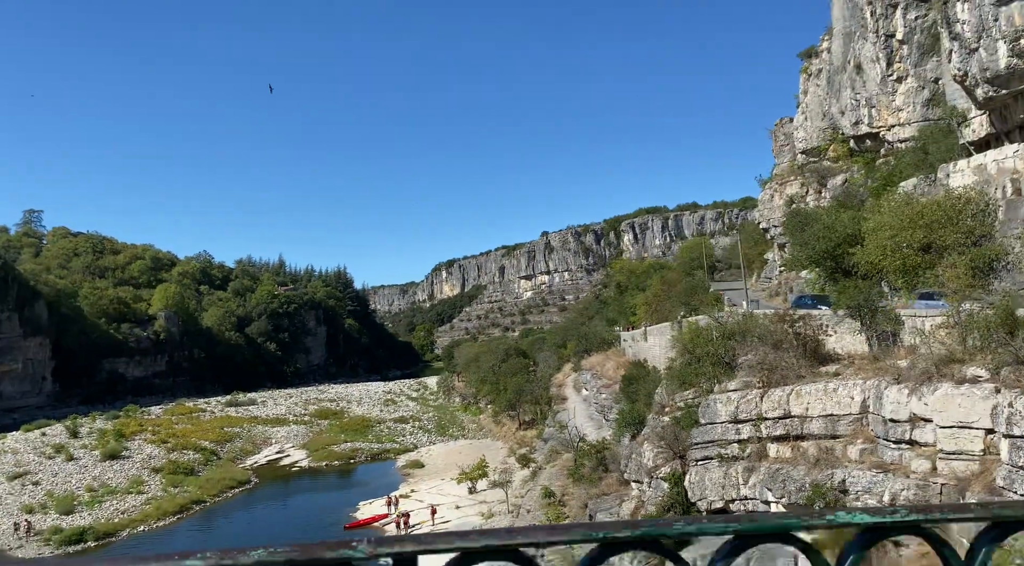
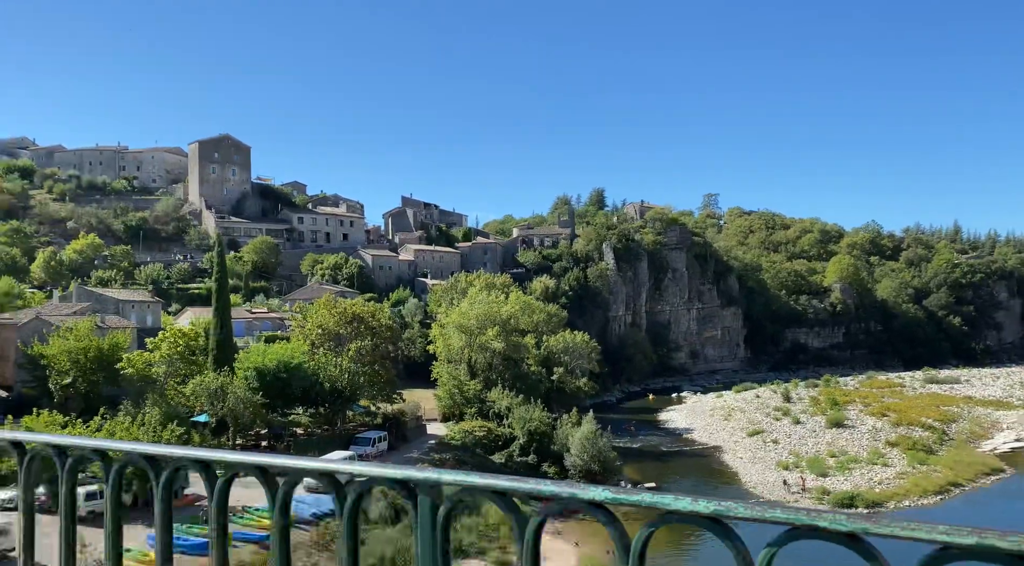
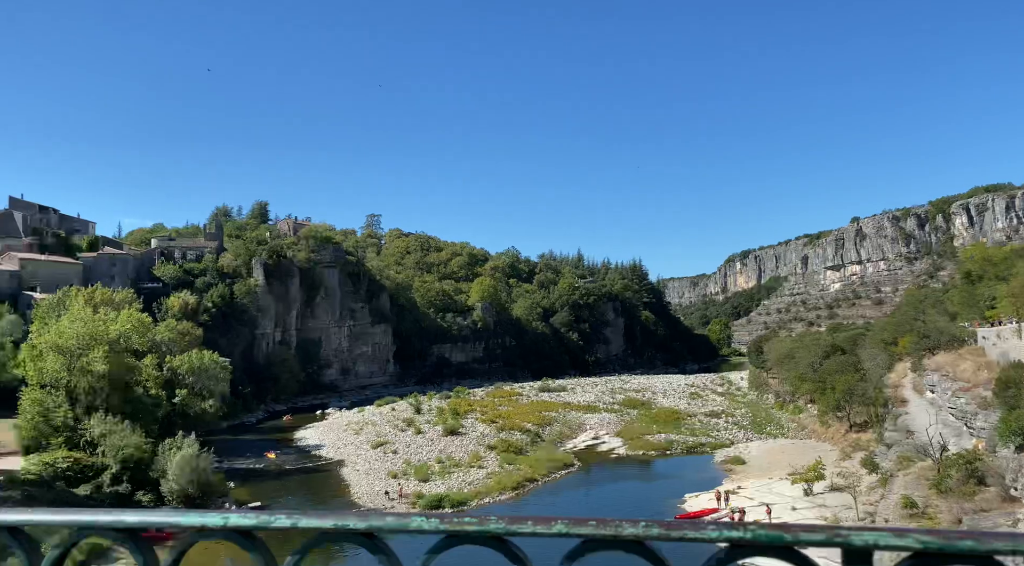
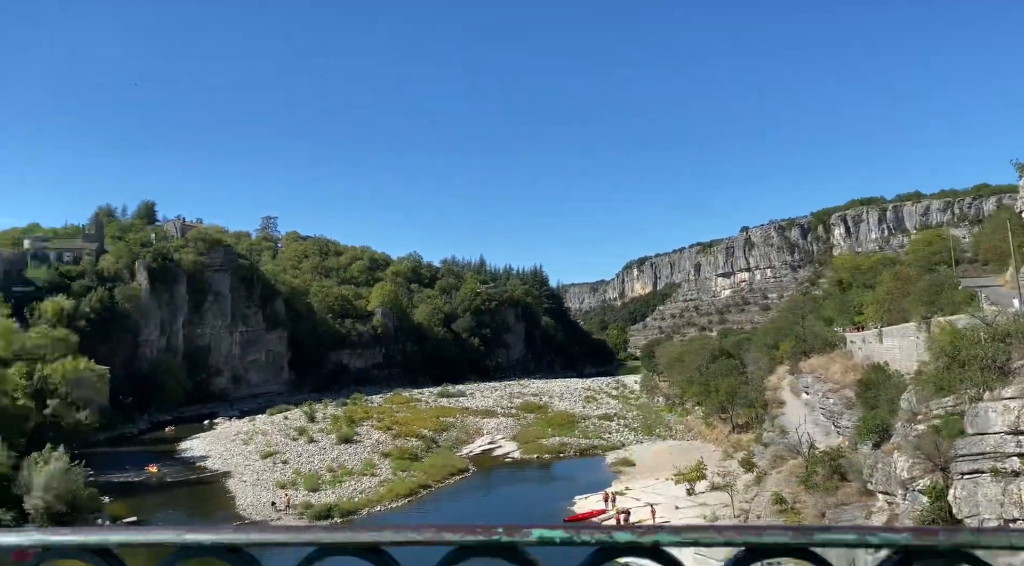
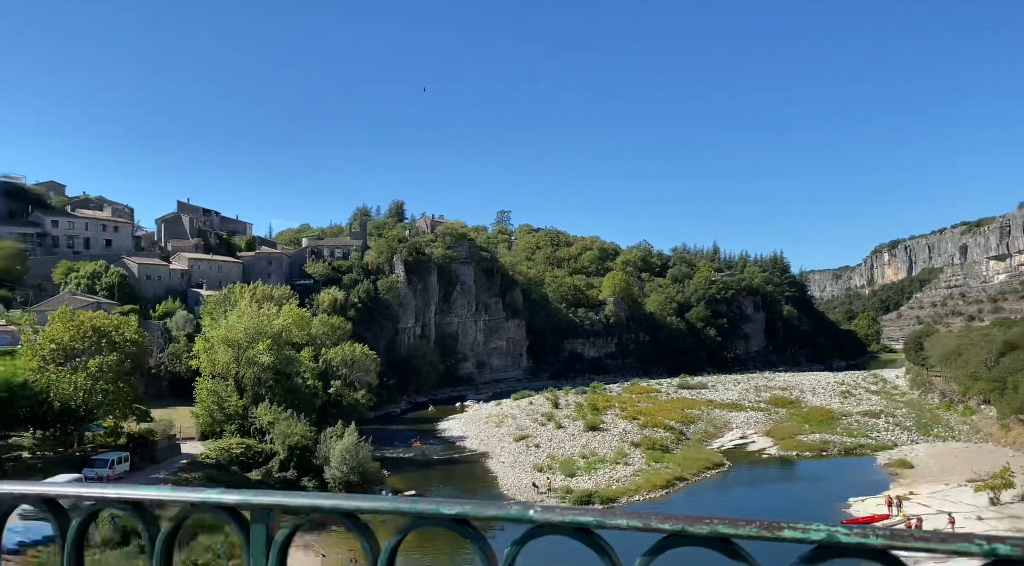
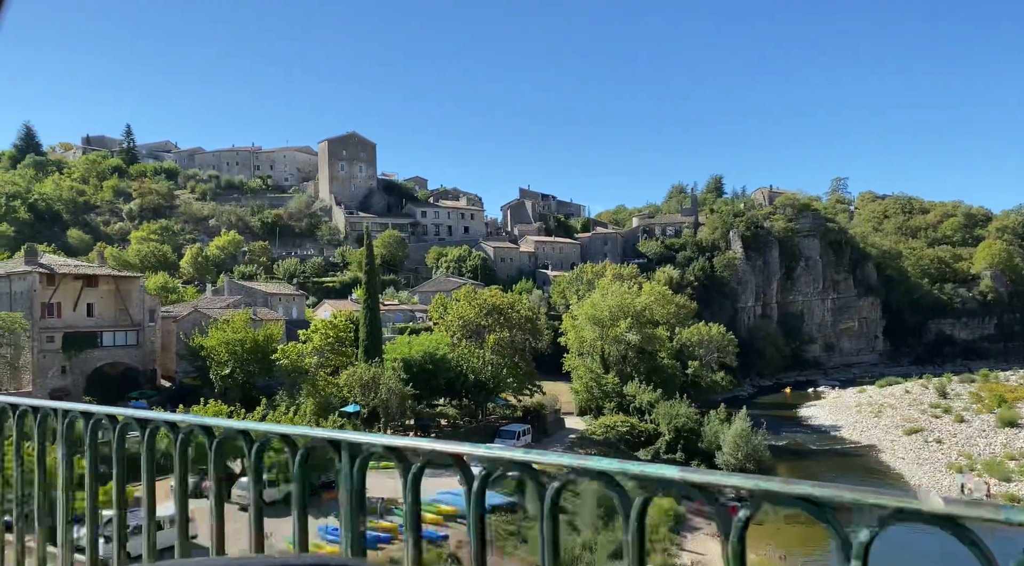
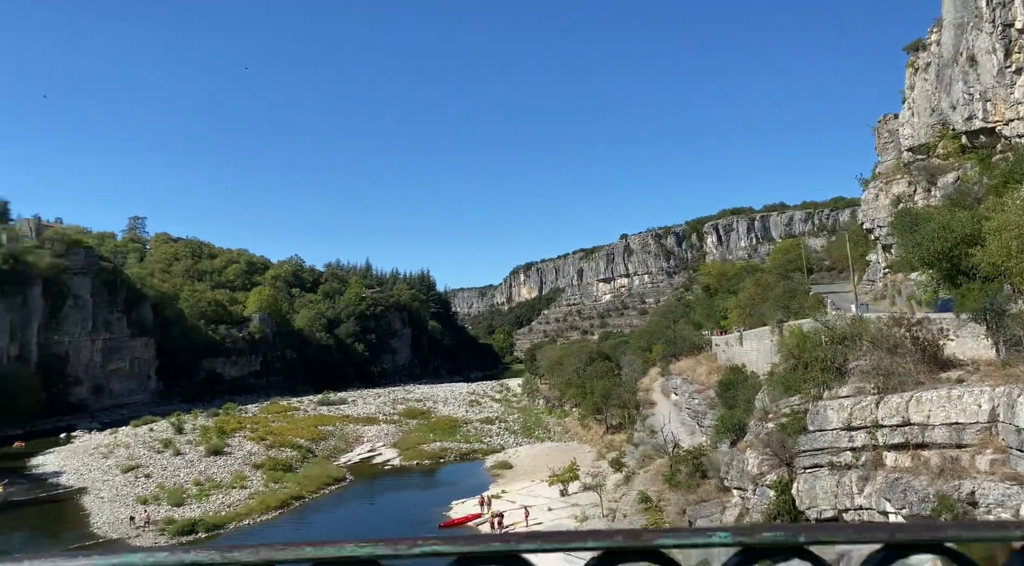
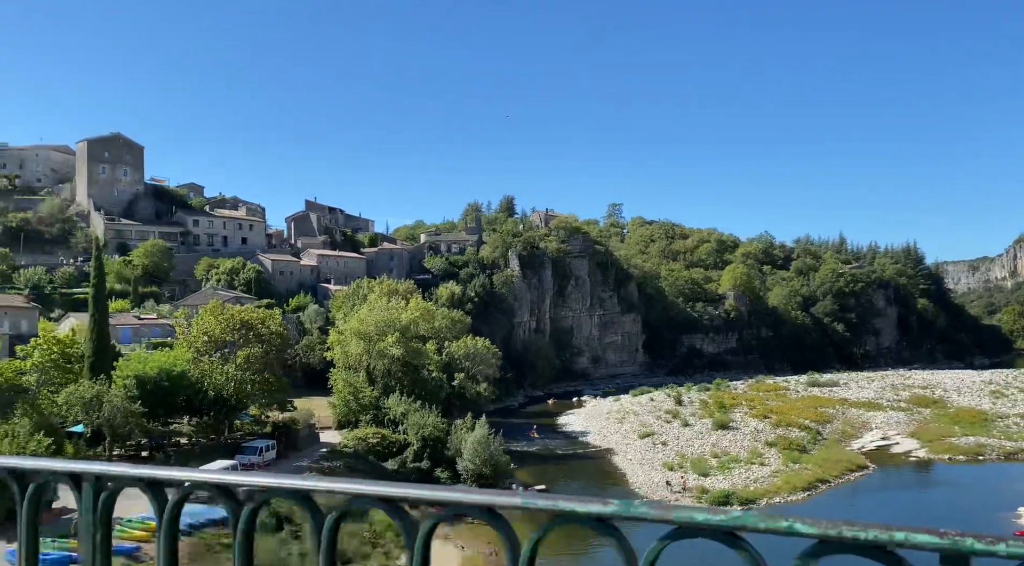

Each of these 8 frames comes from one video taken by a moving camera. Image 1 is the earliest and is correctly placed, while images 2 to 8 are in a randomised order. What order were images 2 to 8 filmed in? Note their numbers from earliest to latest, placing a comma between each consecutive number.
7, 4, 3, 5, 8, 2, 6
